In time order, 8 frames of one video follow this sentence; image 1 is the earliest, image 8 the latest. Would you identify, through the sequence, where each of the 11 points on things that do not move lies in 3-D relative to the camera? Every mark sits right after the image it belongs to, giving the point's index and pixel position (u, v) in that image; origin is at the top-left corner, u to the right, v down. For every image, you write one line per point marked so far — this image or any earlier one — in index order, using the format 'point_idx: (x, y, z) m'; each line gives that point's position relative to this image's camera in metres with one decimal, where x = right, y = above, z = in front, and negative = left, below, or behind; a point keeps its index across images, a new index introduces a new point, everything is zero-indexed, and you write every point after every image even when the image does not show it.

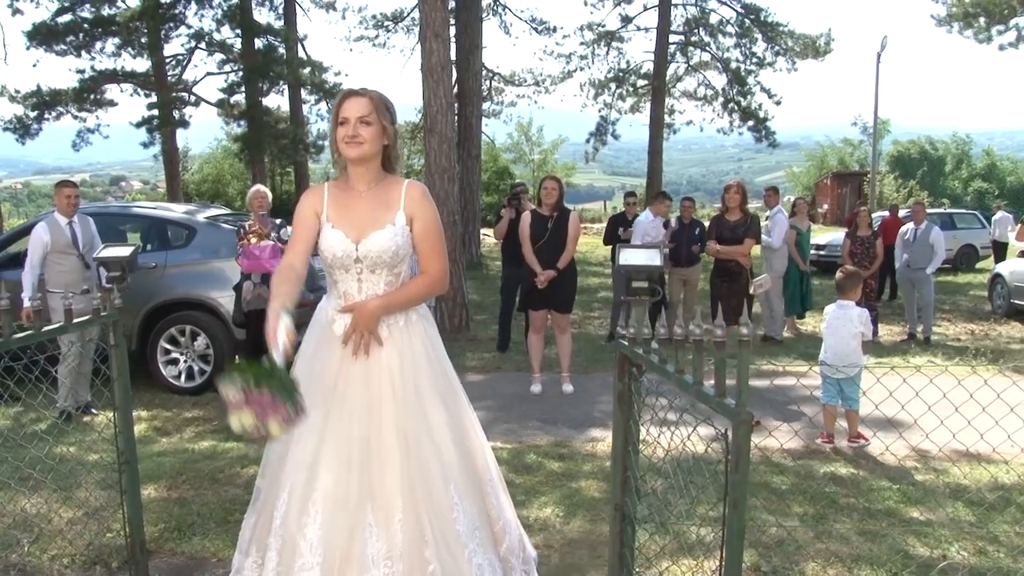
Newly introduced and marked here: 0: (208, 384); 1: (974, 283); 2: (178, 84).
0: (-2.1, -0.7, +7.3) m
1: (+7.5, +0.1, +16.8) m
2: (-6.1, +3.7, +19.1) m
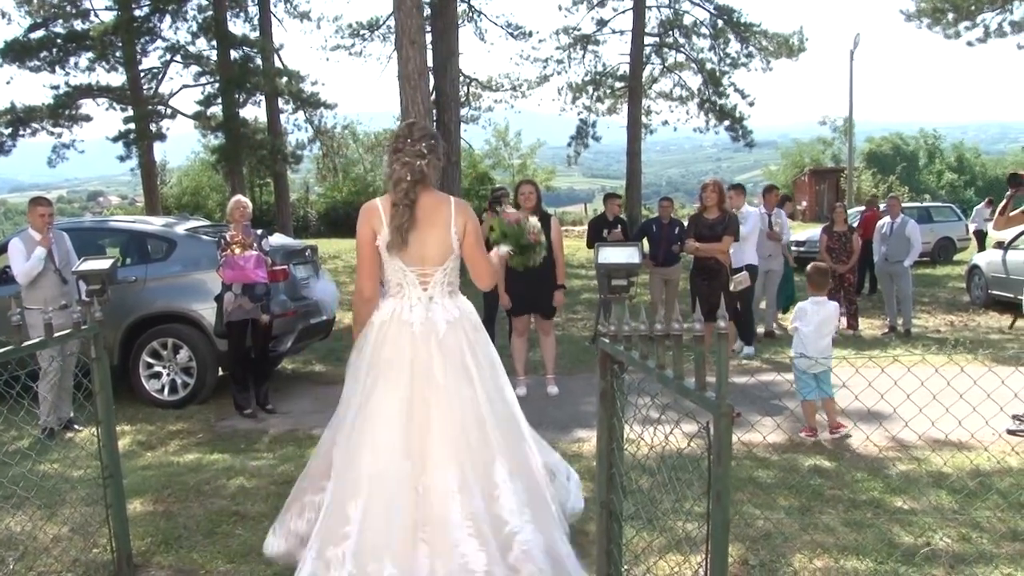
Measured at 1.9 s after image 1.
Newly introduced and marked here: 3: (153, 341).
0: (-2.2, -0.8, +7.2) m
1: (+7.2, +0.2, +17.0) m
2: (-6.5, +3.5, +19.0) m
3: (-2.5, -0.4, +7.2) m
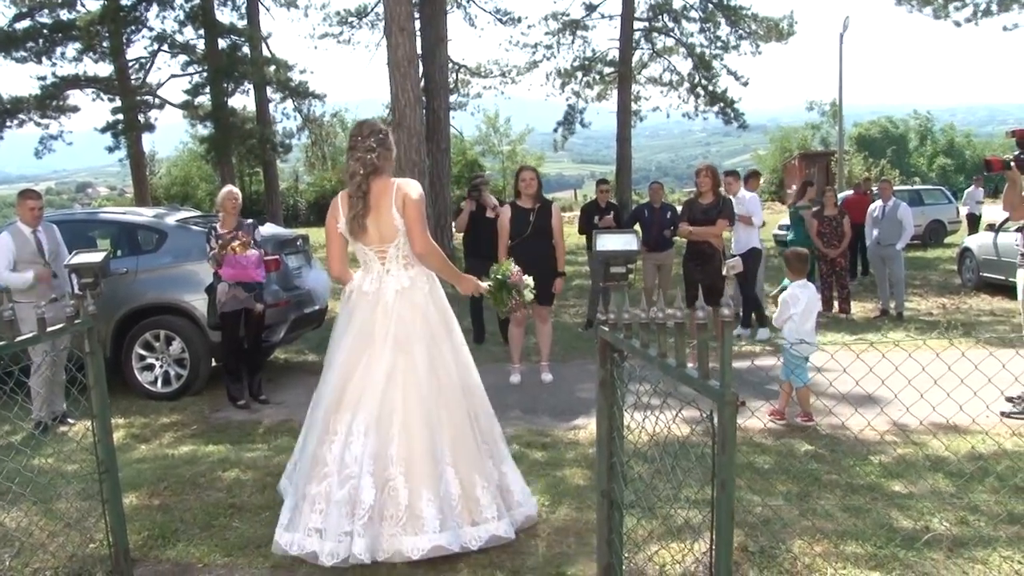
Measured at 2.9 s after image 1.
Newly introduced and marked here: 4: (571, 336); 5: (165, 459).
0: (-2.3, -0.7, +7.2) m
1: (+7.1, +0.5, +17.0) m
2: (-6.7, +3.6, +18.9) m
3: (-2.5, -0.3, +7.2) m
4: (+0.5, -0.4, +9.7) m
5: (-1.7, -0.8, +5.1) m
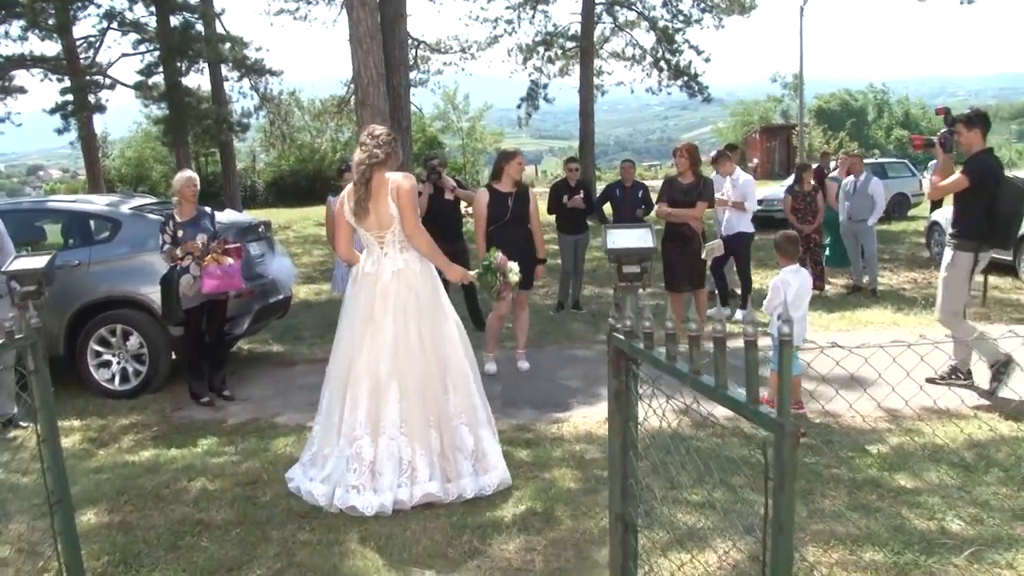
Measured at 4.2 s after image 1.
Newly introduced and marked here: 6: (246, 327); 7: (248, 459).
0: (-2.4, -0.6, +6.8) m
1: (+6.5, +0.9, +17.0) m
2: (-7.3, +3.9, +18.3) m
3: (-2.7, -0.3, +6.8) m
4: (+0.3, -0.3, +9.4) m
5: (-1.8, -0.8, +4.8) m
6: (-1.8, -0.3, +7.0) m
7: (-1.3, -0.8, +4.9) m
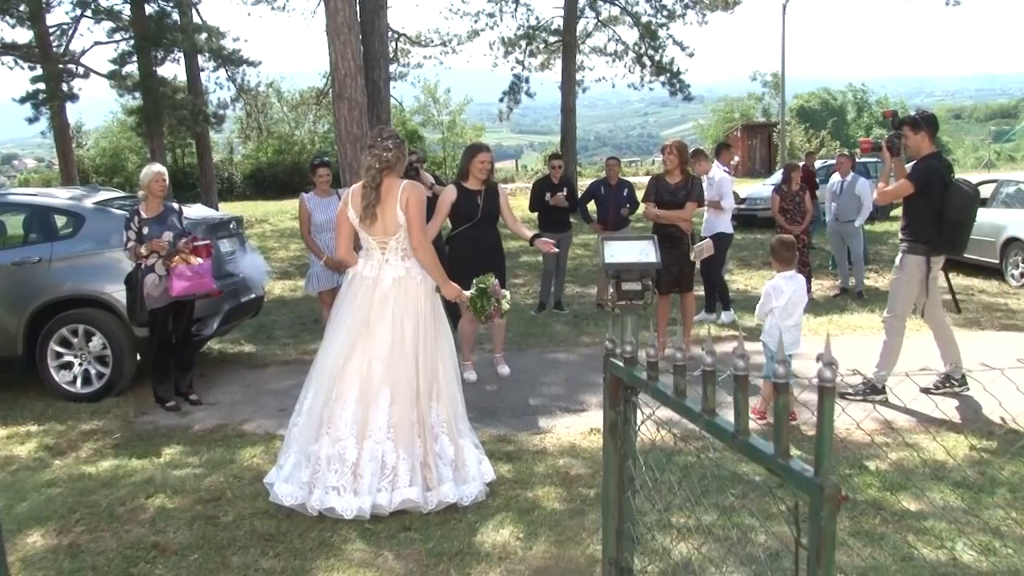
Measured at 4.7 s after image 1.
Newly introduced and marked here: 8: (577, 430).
0: (-2.5, -0.6, +6.5) m
1: (+6.2, +0.9, +16.8) m
2: (-7.6, +4.0, +17.8) m
3: (-2.8, -0.2, +6.5) m
4: (+0.1, -0.3, +9.2) m
5: (-1.9, -0.8, +4.5) m
6: (-1.9, -0.3, +6.7) m
7: (-1.3, -0.8, +4.6) m
8: (+0.3, -0.7, +5.3) m
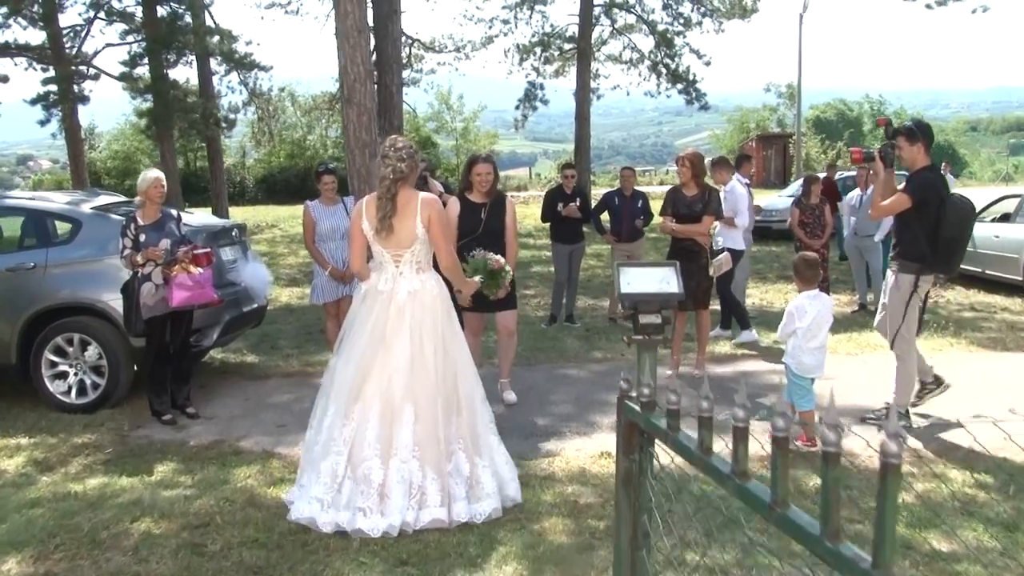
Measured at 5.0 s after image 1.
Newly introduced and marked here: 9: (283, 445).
0: (-2.5, -0.7, +6.3) m
1: (+6.4, +0.7, +16.5) m
2: (-7.4, +3.9, +17.7) m
3: (-2.8, -0.3, +6.3) m
4: (+0.2, -0.4, +8.9) m
5: (-1.9, -0.9, +4.3) m
6: (-1.8, -0.3, +6.5) m
7: (-1.3, -0.9, +4.4) m
8: (+0.4, -0.8, +5.0) m
9: (-1.2, -0.8, +5.5) m
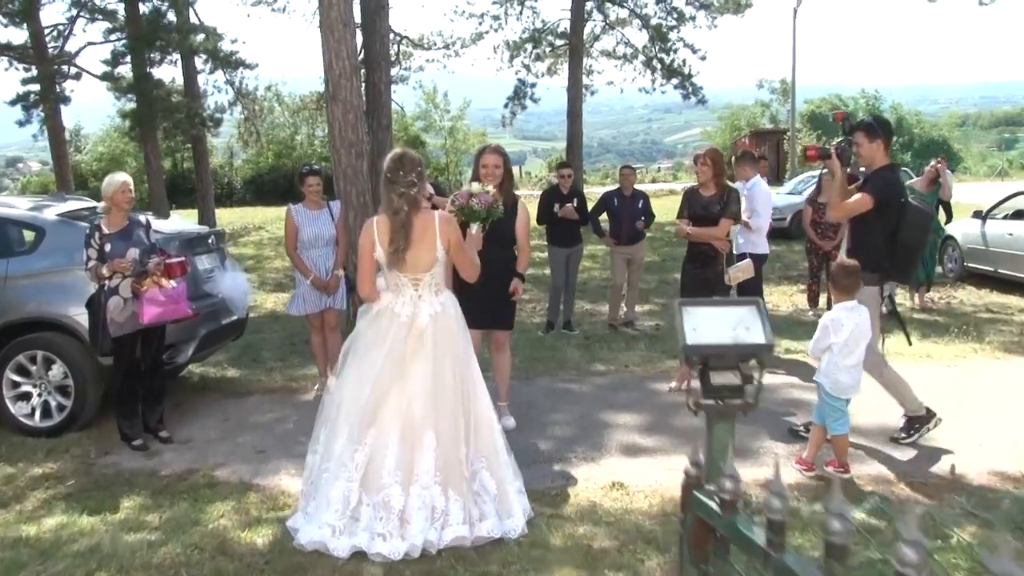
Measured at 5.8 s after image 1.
0: (-2.5, -0.8, +5.9) m
1: (+6.3, +0.7, +16.1) m
2: (-7.5, +3.8, +17.2) m
3: (-2.8, -0.4, +5.8) m
4: (+0.2, -0.4, +8.5) m
5: (-1.8, -1.0, +3.8) m
6: (-1.9, -0.4, +6.0) m
7: (-1.3, -0.9, +4.0) m
8: (+0.4, -0.9, +4.6) m
9: (-1.2, -0.9, +5.0) m
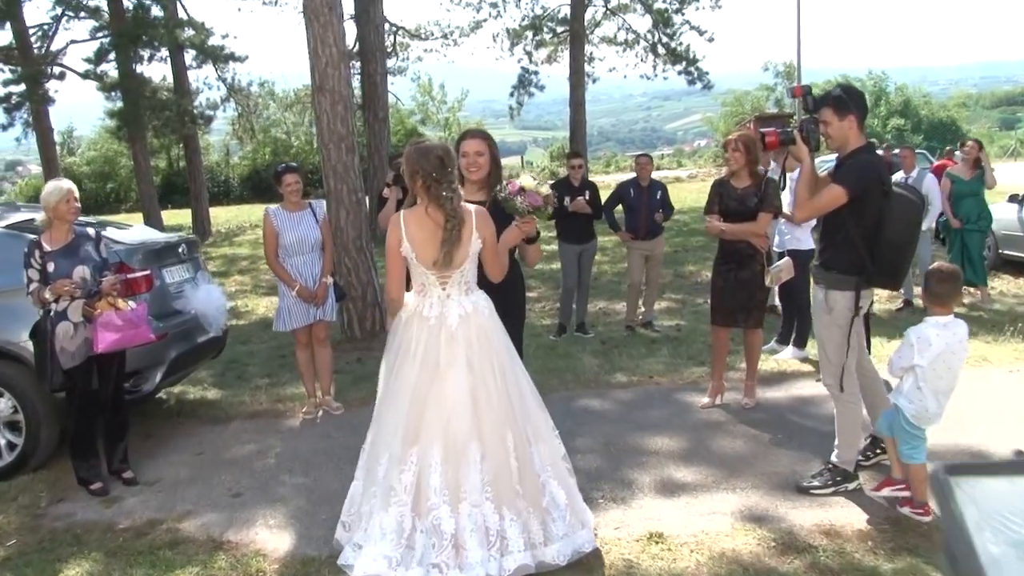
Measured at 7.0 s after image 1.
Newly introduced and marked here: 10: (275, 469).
0: (-2.4, -0.9, +5.1) m
1: (+6.3, +0.9, +15.3) m
2: (-7.5, +3.7, +16.4) m
3: (-2.7, -0.5, +5.1) m
4: (+0.2, -0.5, +7.7) m
5: (-1.8, -1.1, +3.1) m
6: (-1.8, -0.5, +5.3) m
7: (-1.2, -1.0, +3.2) m
8: (+0.4, -0.9, +3.8) m
9: (-1.1, -1.0, +4.3) m
10: (-1.2, -0.9, +5.1) m
